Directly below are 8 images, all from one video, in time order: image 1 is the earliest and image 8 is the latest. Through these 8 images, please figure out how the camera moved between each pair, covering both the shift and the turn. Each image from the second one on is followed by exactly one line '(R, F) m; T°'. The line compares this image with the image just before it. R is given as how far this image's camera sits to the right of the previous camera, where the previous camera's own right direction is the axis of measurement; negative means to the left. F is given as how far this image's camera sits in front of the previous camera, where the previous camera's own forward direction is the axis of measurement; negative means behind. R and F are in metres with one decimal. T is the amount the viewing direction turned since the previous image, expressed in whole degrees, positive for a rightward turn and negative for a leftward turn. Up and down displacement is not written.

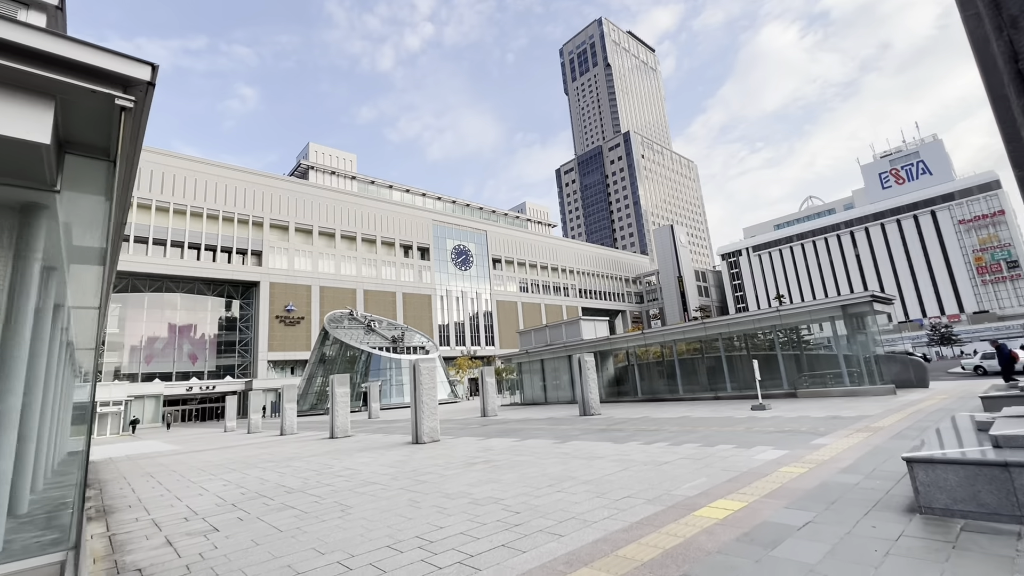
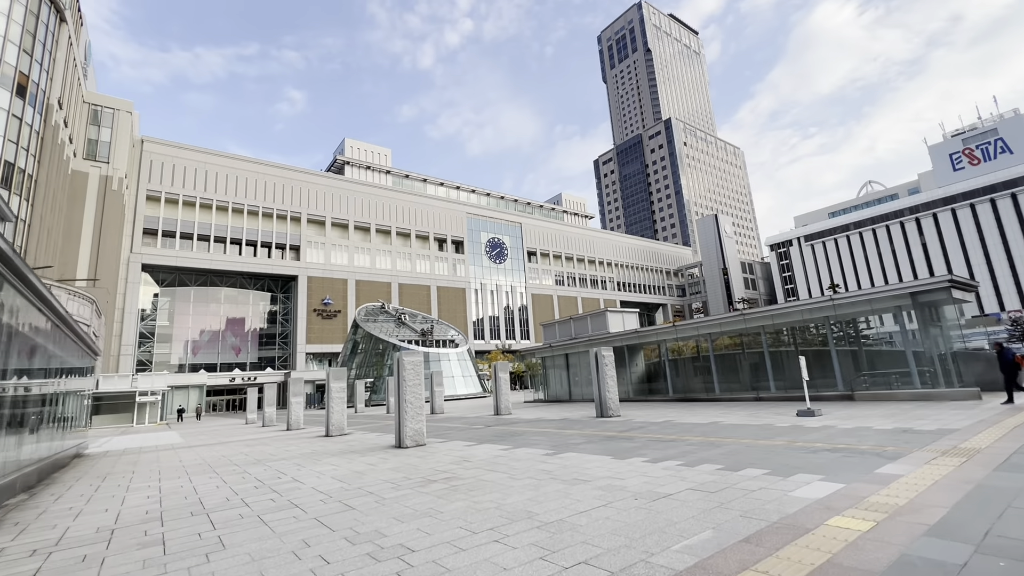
(+0.8, +1.2) m; -5°
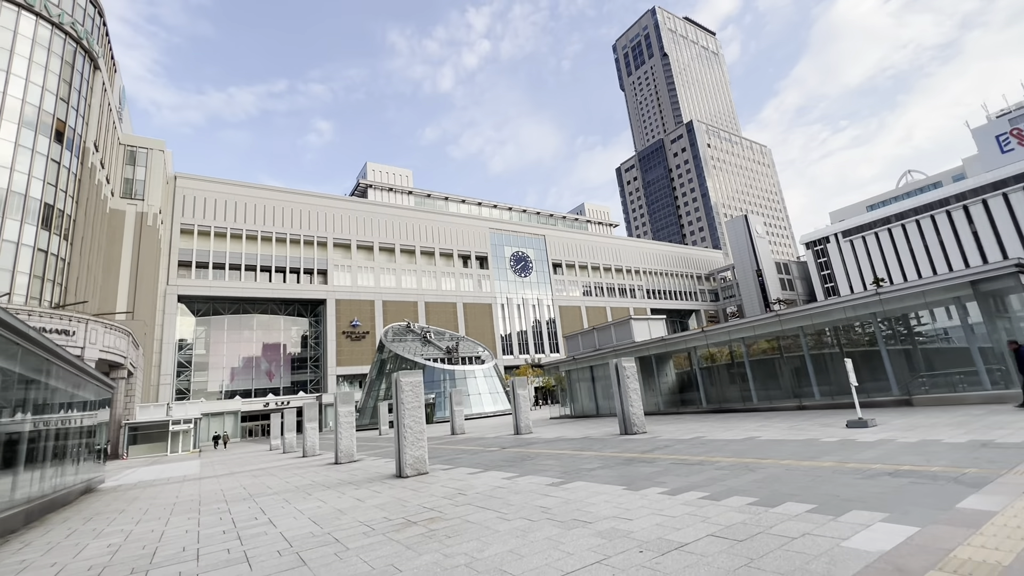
(+0.4, +0.7) m; -4°
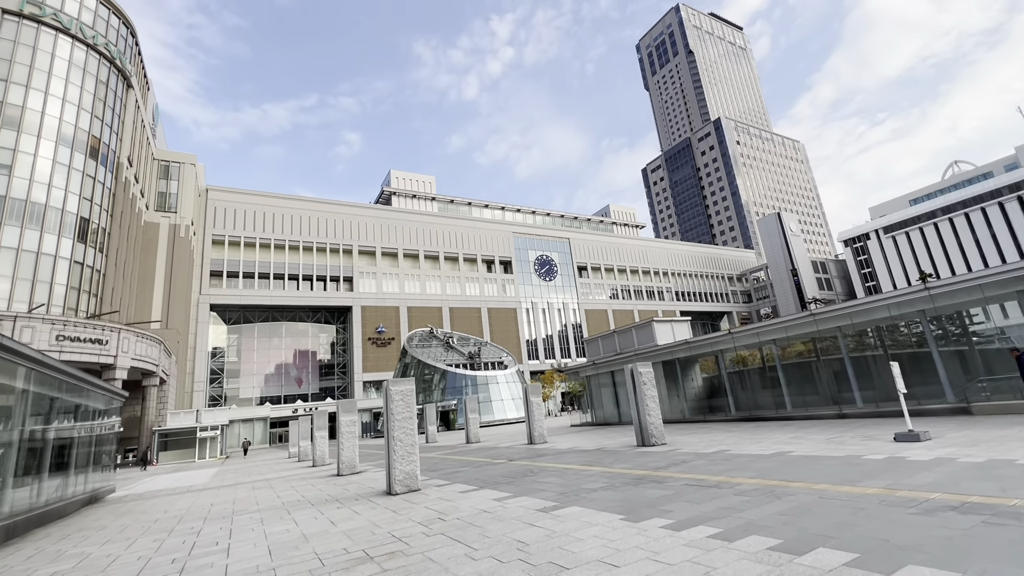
(+0.5, +0.6) m; -3°
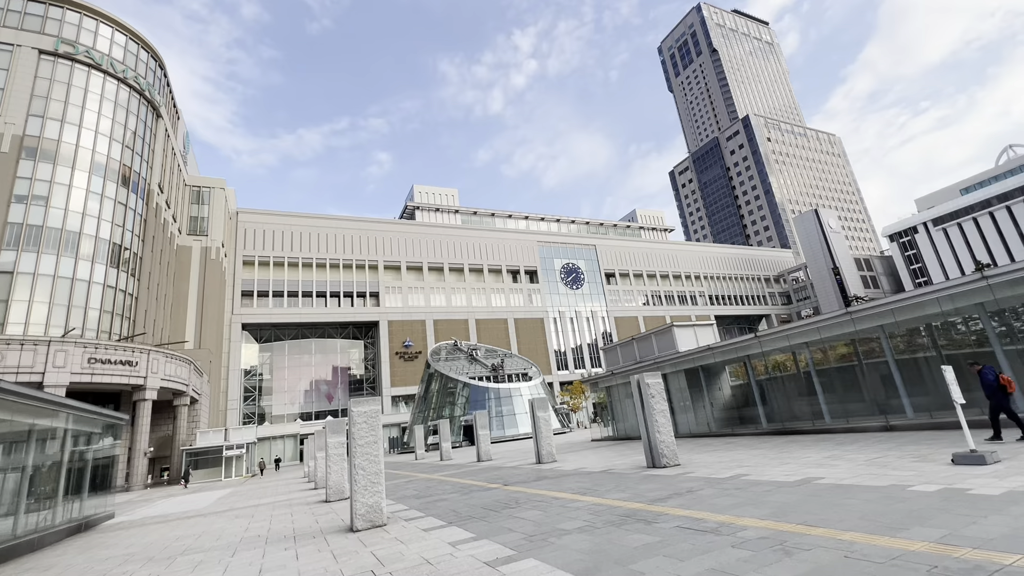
(+0.8, +0.8) m; -4°
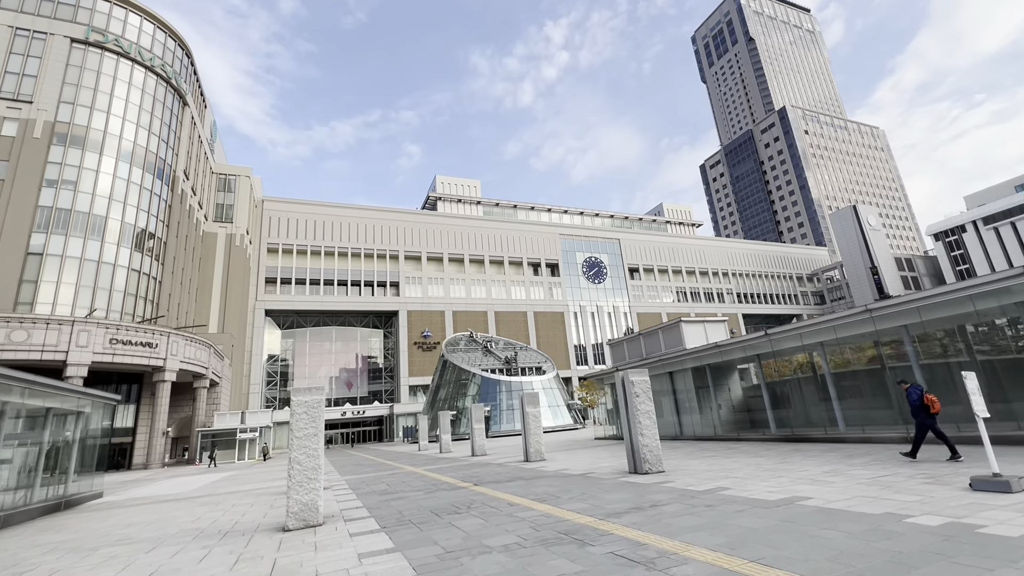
(+0.9, +0.6) m; -3°
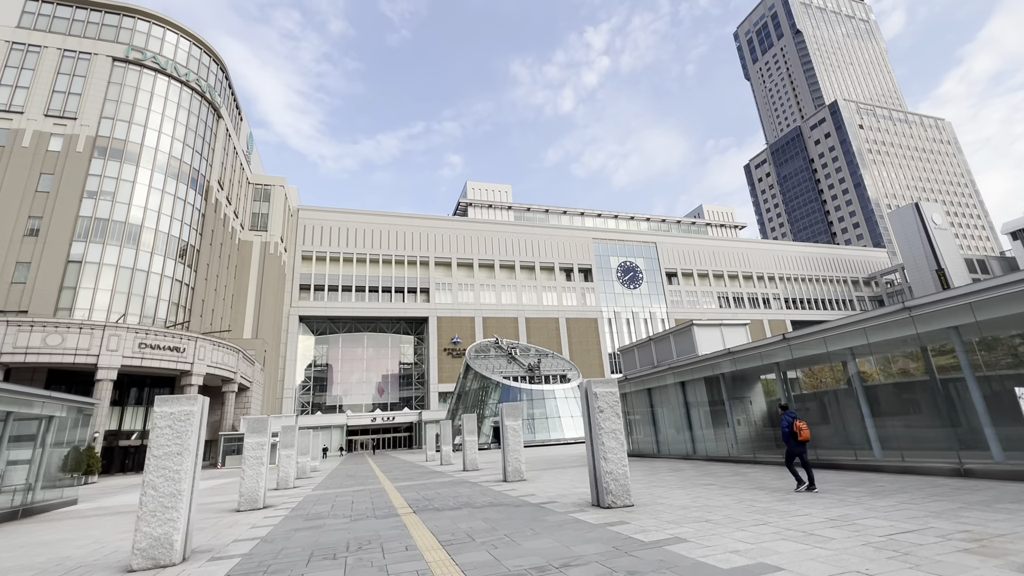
(+1.4, +1.2) m; -5°
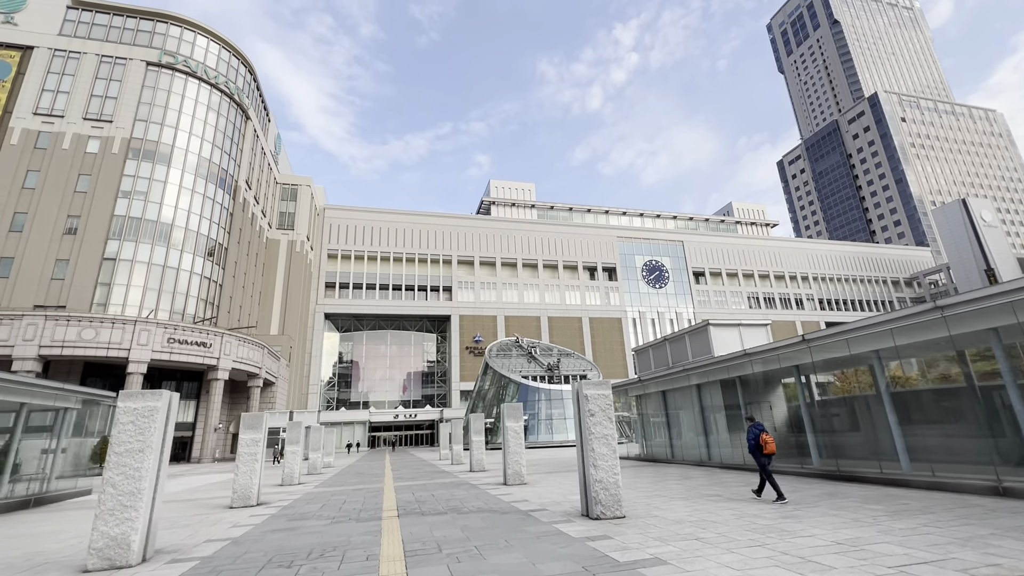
(+0.5, +0.4) m; -3°
